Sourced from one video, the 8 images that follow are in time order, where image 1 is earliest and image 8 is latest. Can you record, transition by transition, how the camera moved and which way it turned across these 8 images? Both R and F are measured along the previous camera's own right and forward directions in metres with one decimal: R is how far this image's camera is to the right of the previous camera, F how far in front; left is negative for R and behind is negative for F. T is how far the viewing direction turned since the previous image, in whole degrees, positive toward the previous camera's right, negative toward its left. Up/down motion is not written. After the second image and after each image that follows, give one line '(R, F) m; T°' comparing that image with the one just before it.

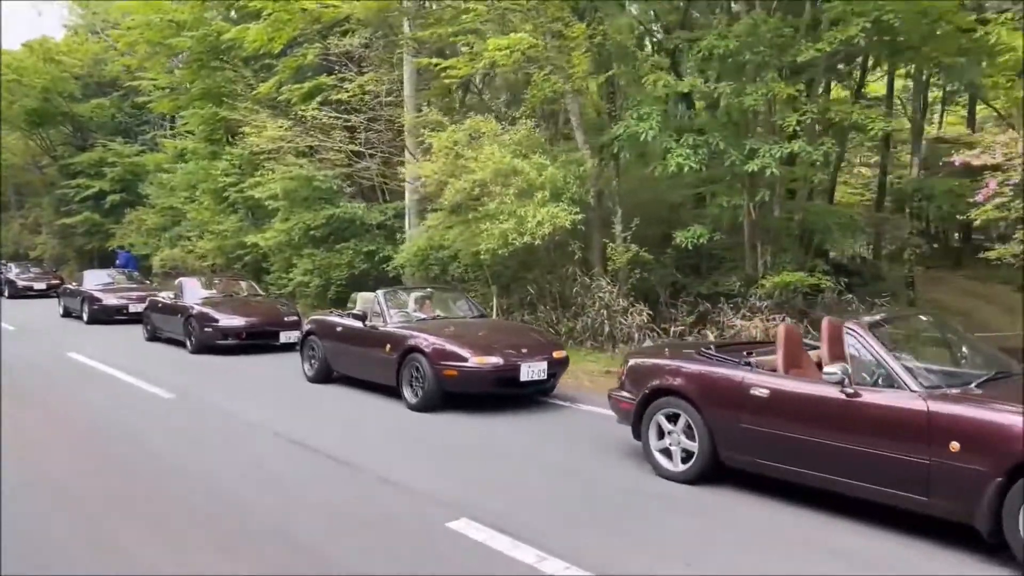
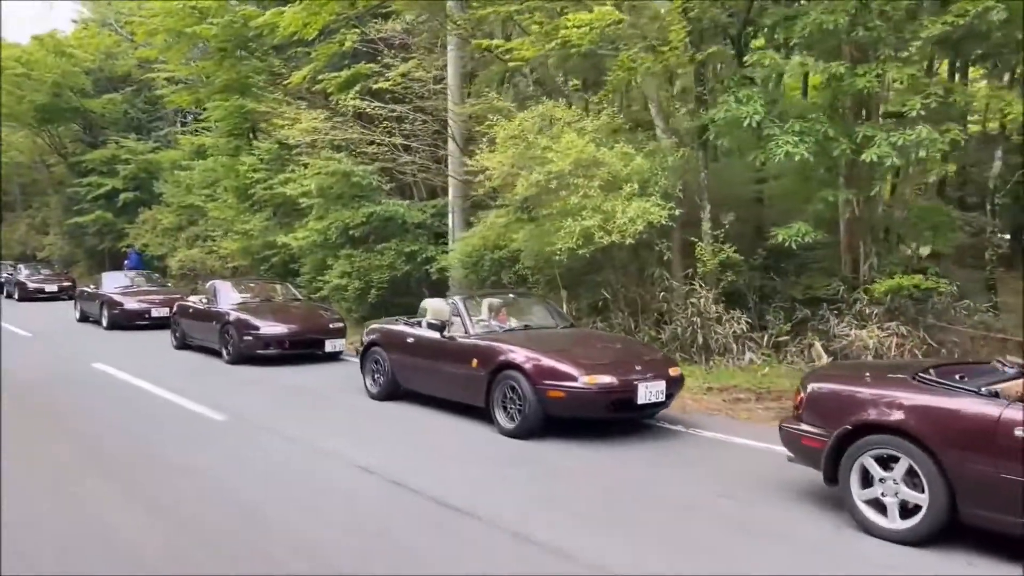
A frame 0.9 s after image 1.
(-0.8, +1.2) m; 0°
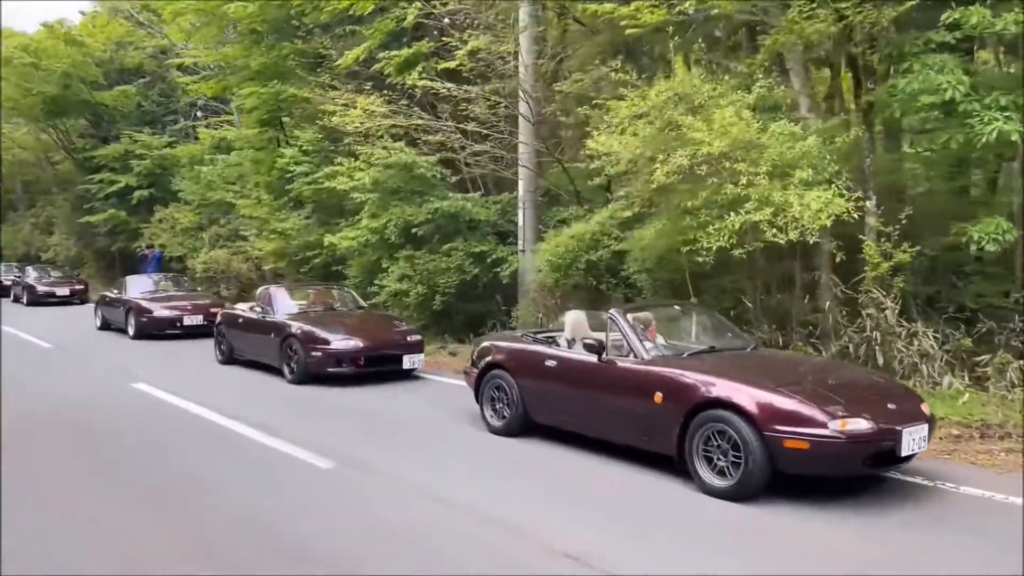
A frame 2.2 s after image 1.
(-1.2, +1.8) m; 0°
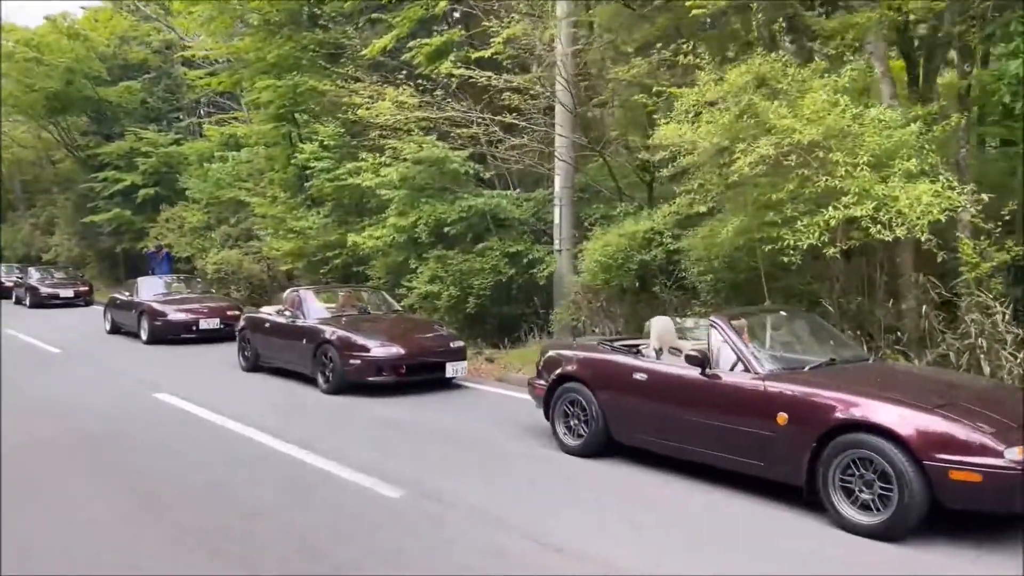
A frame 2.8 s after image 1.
(-0.6, +0.8) m; 0°
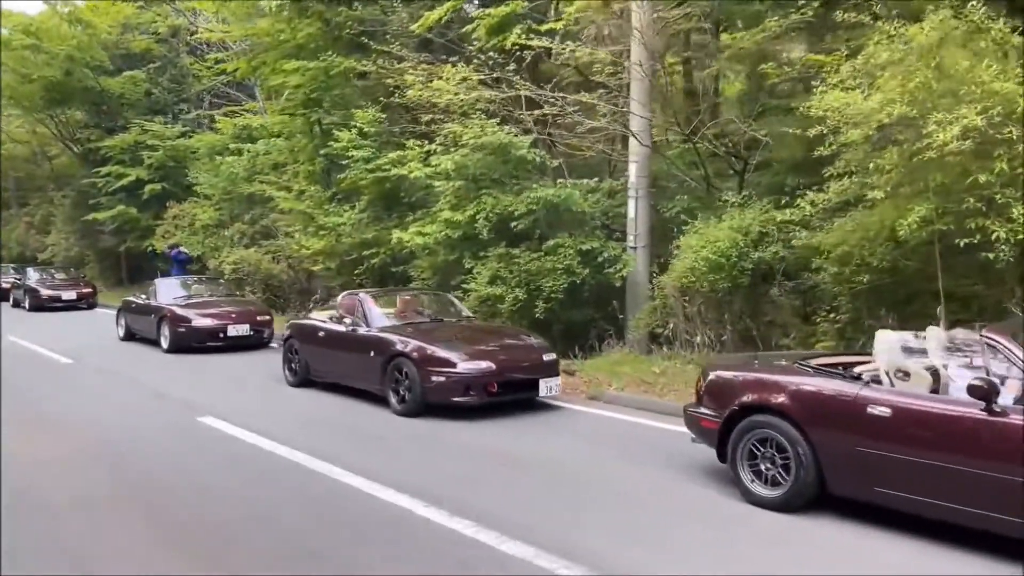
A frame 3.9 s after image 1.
(-1.0, +1.5) m; +1°
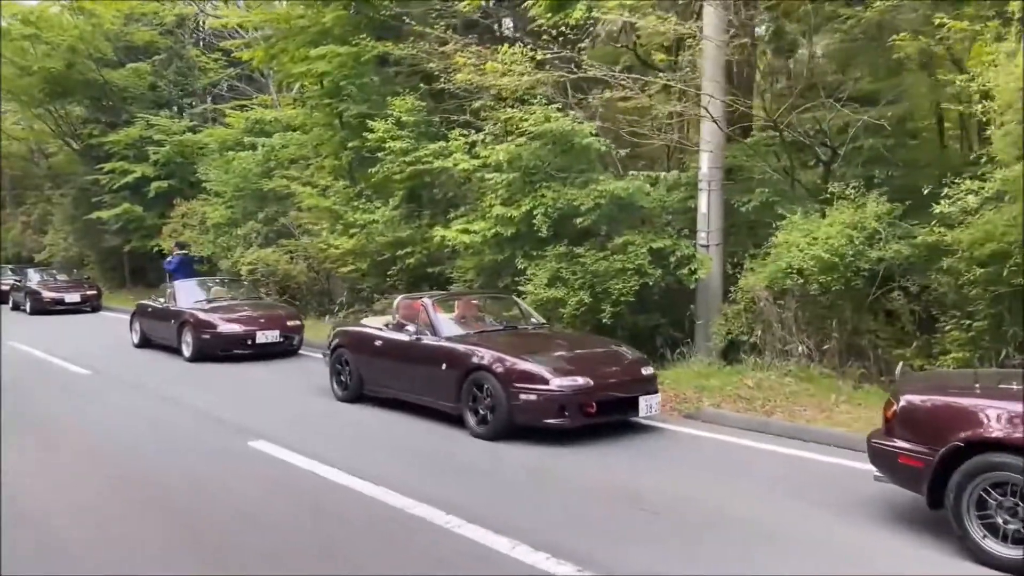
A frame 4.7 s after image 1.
(-0.8, +1.1) m; 0°
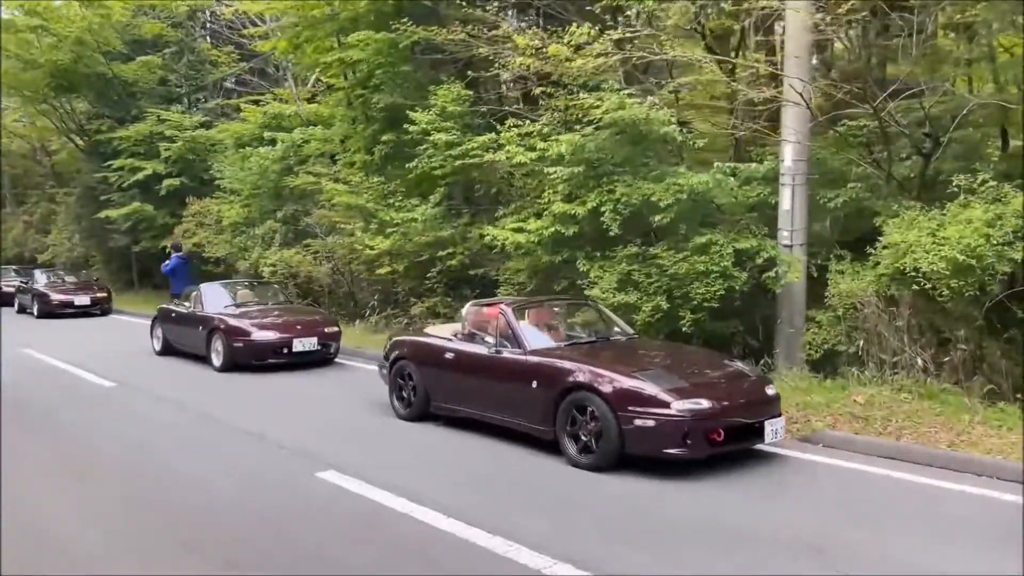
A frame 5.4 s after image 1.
(-0.7, +1.0) m; 0°
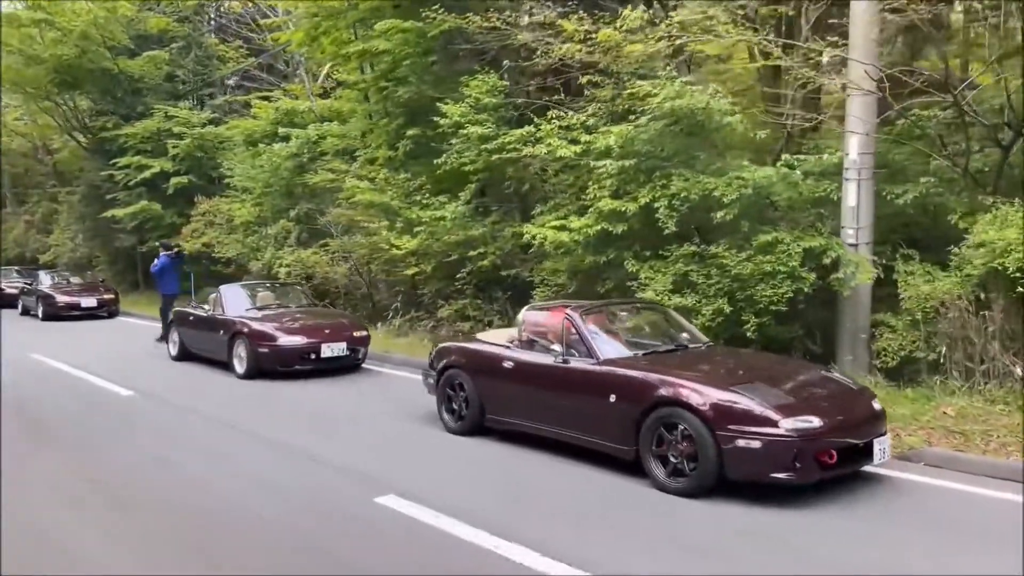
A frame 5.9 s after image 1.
(-0.5, +0.7) m; 0°
